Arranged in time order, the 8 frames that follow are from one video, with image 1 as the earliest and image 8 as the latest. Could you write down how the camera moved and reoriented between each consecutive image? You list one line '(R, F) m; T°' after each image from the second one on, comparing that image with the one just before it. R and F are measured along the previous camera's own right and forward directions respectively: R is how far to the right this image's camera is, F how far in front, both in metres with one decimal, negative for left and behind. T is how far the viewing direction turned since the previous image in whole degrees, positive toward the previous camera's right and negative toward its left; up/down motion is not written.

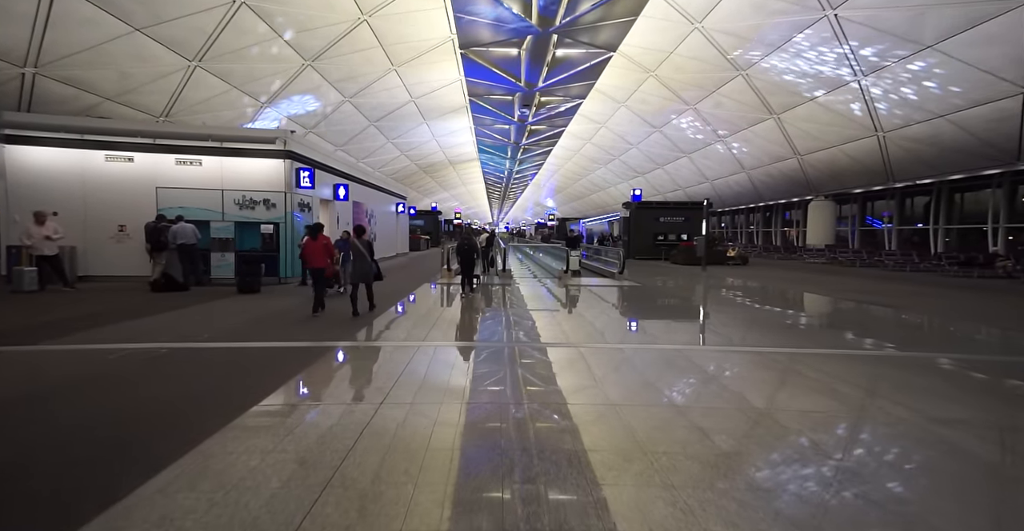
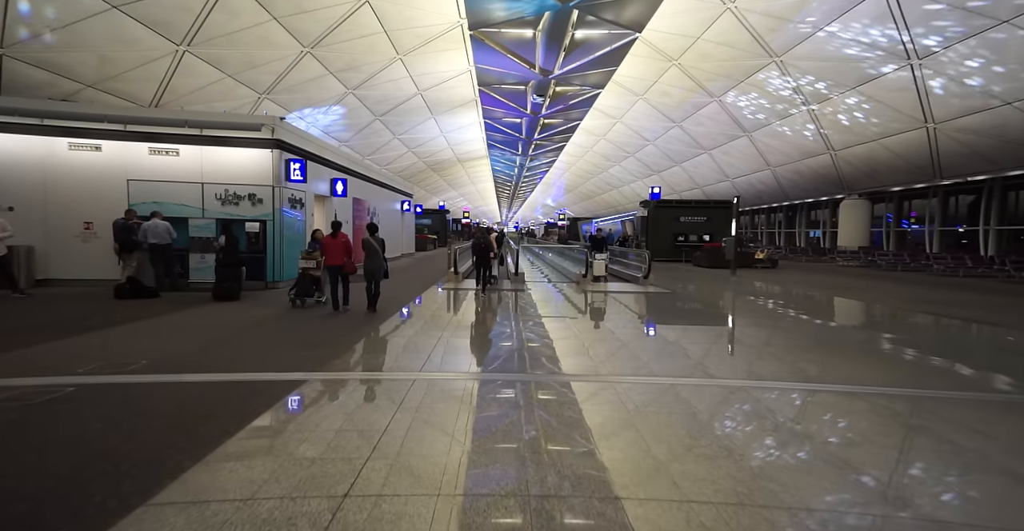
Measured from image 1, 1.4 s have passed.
(-0.2, +1.4) m; -1°
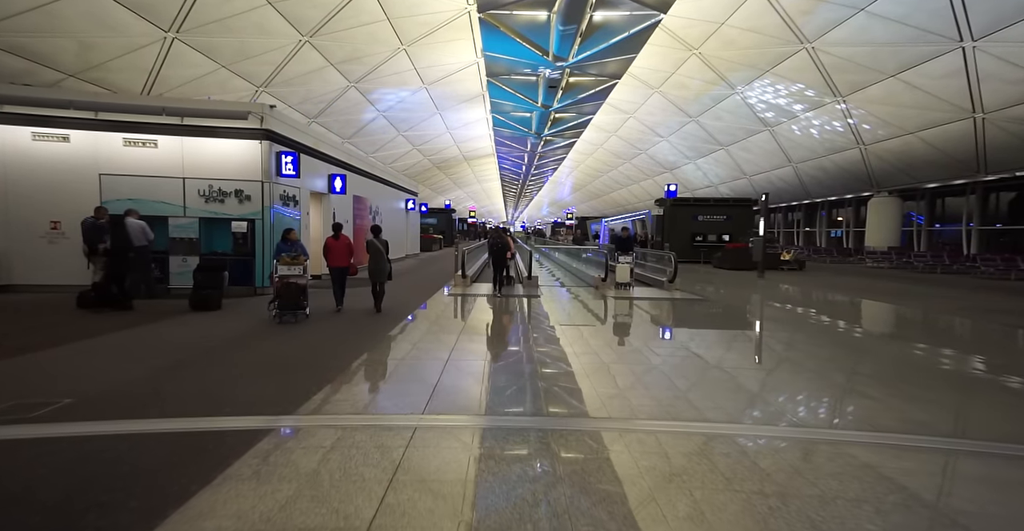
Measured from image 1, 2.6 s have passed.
(-0.2, +1.1) m; -1°
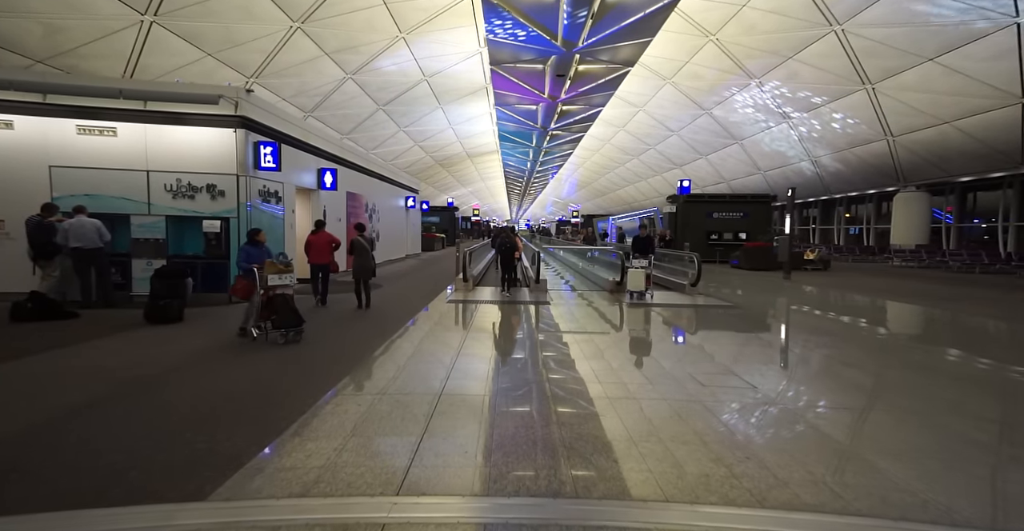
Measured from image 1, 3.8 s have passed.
(-0.1, +1.1) m; -1°
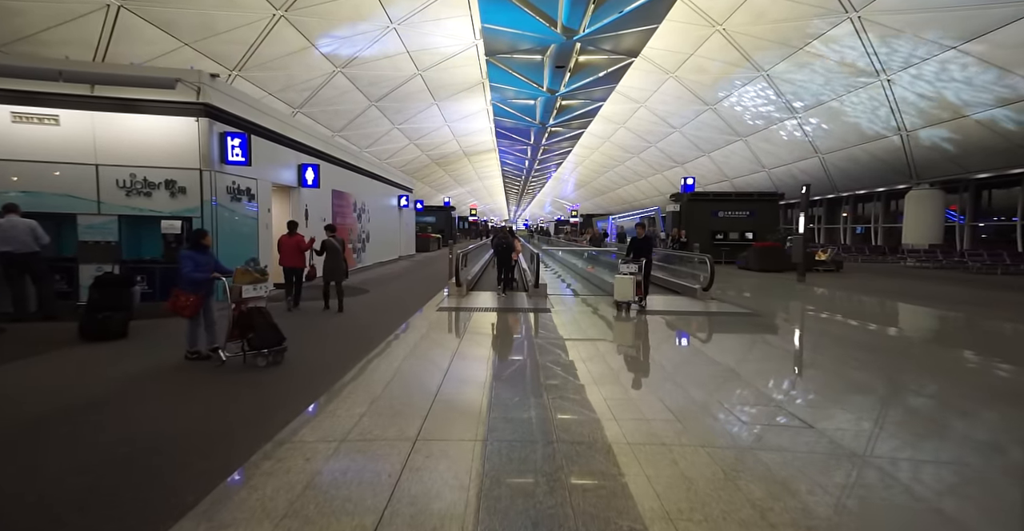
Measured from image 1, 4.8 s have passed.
(0.0, +0.9) m; 0°
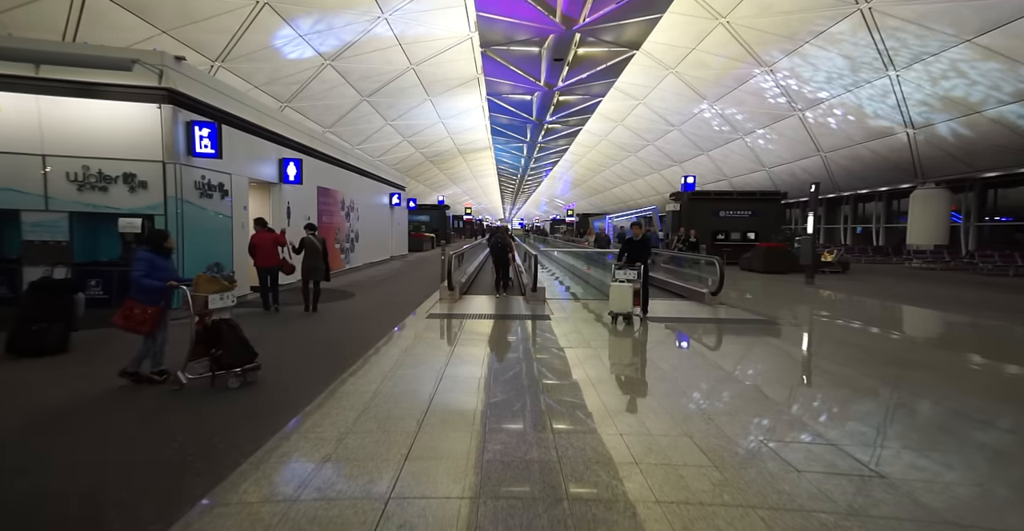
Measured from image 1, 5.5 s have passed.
(0.0, +0.7) m; +1°
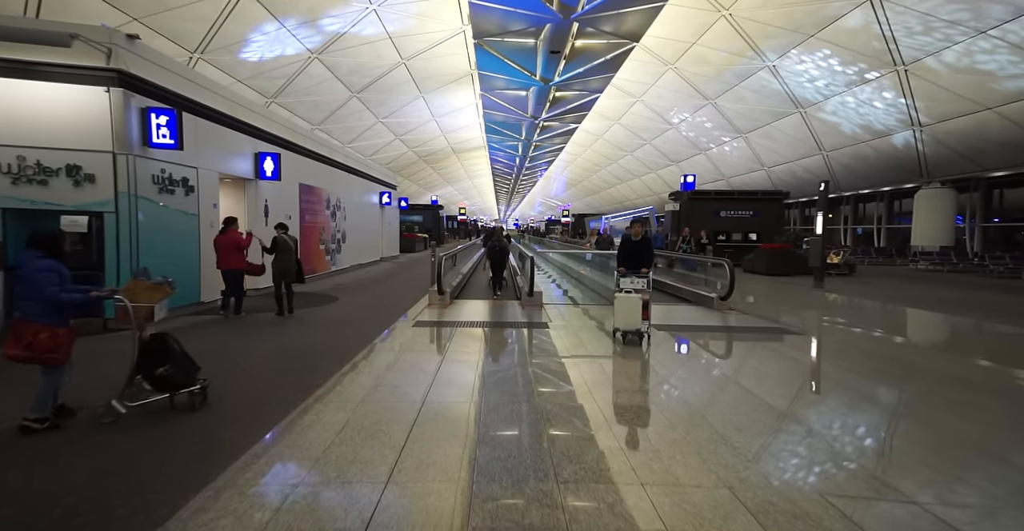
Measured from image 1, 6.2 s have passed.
(0.0, +0.7) m; +1°
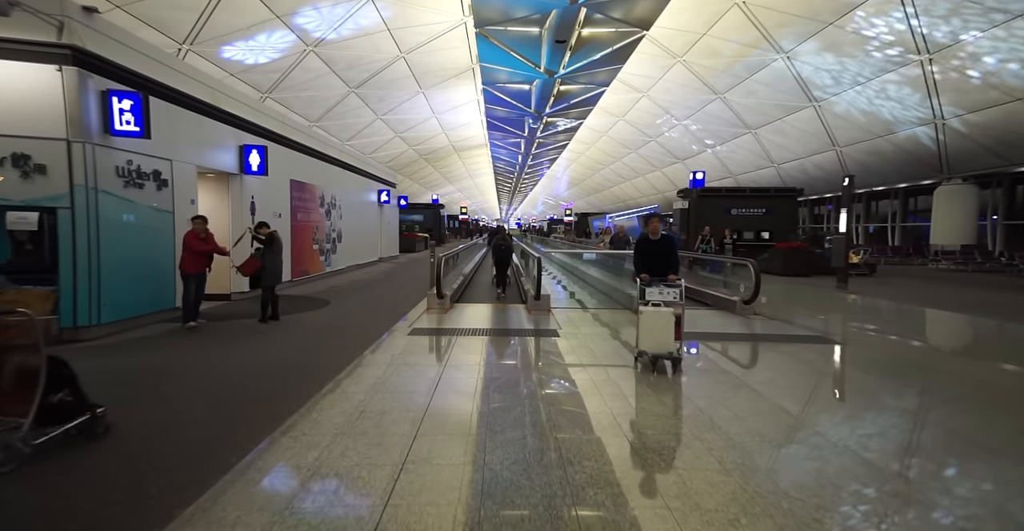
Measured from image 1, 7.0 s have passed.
(-0.1, +0.8) m; 0°
